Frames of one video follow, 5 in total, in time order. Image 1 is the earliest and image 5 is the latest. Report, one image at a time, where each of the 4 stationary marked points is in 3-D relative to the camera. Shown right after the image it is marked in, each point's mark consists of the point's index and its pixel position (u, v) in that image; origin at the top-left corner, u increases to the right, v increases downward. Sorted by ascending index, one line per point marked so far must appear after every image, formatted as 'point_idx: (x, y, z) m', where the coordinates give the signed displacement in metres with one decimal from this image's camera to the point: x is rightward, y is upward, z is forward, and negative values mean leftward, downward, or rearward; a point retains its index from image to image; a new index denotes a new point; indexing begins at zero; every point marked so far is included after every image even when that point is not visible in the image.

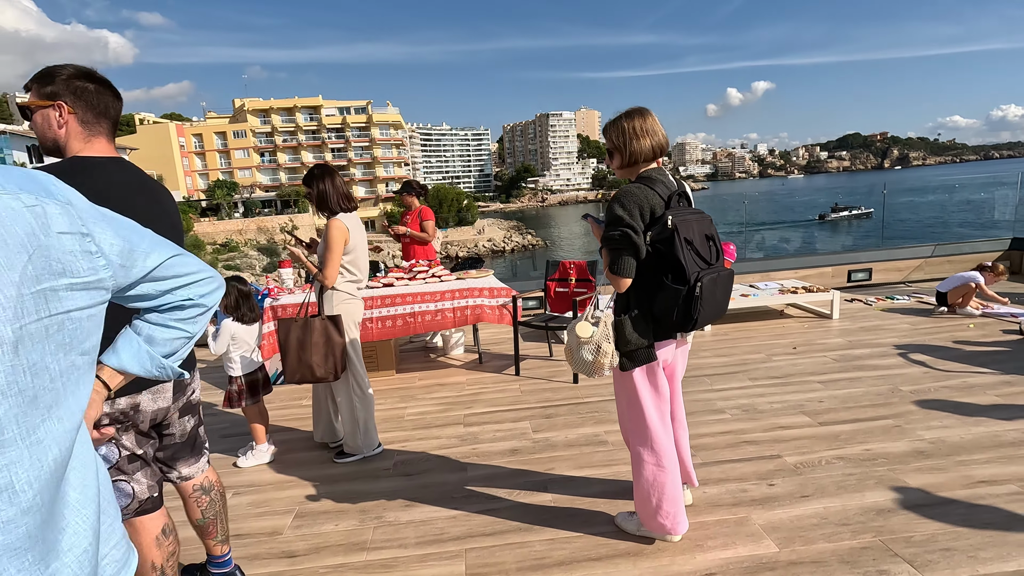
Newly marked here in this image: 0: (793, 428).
0: (+1.3, -0.7, +2.6) m
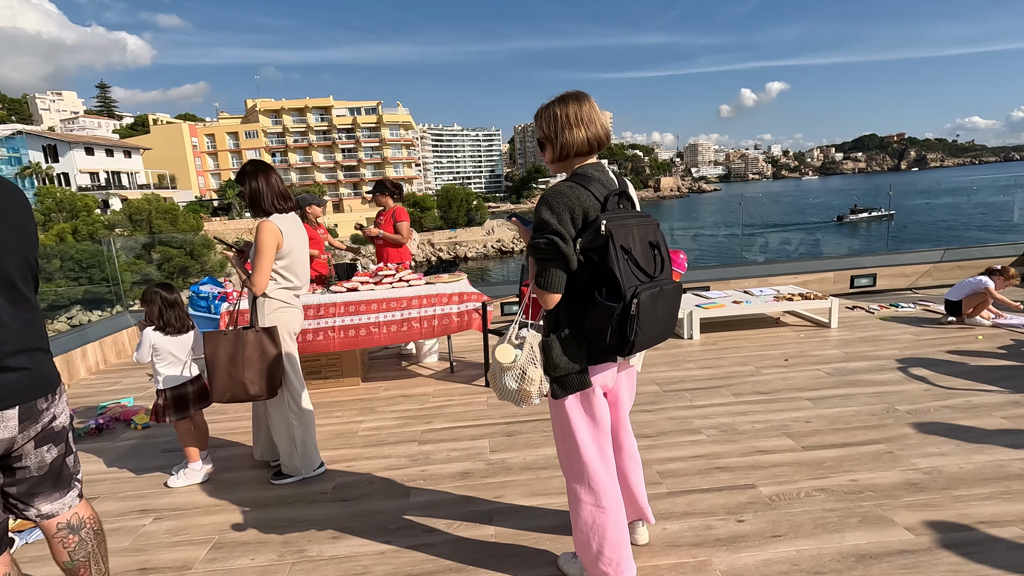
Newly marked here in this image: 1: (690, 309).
0: (+1.1, -0.7, +2.3) m
1: (+1.4, -0.2, +4.2) m
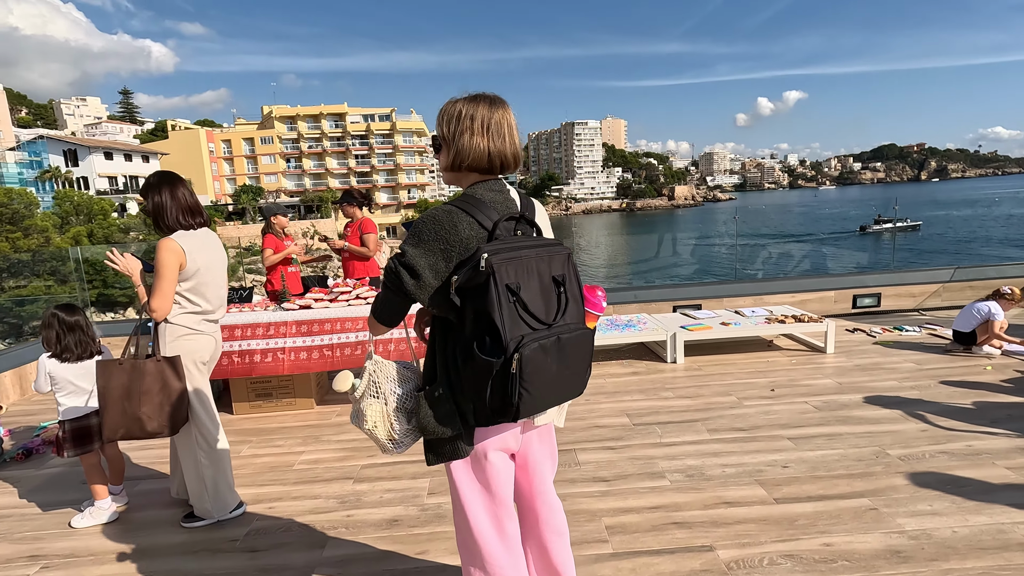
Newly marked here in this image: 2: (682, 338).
0: (+0.9, -0.8, +2.1) m
1: (+1.2, -0.3, +3.9) m
2: (+1.2, -0.4, +3.8) m
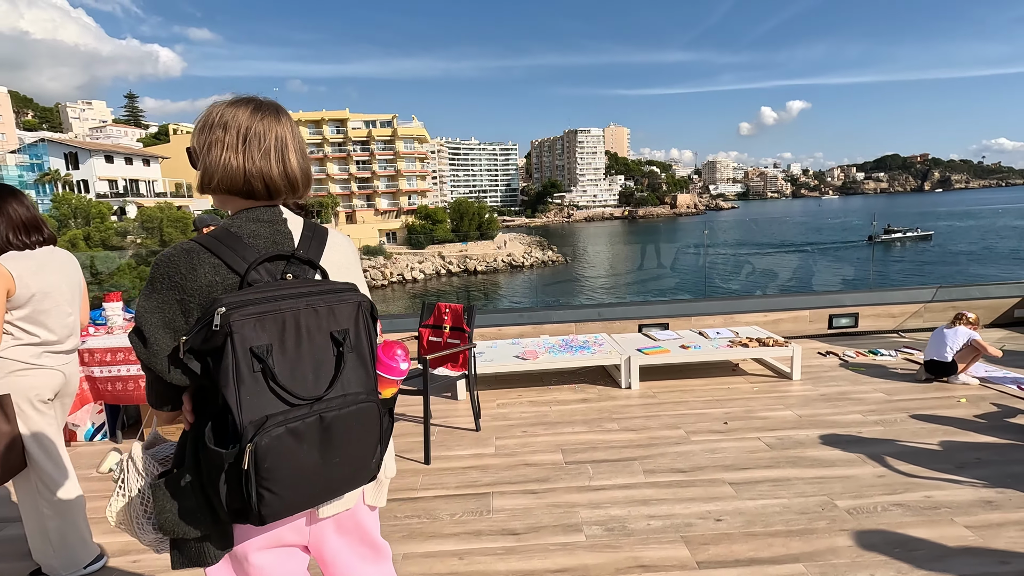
0: (+0.5, -1.0, +1.8) m
1: (+0.8, -0.4, +3.7) m
2: (+0.8, -0.5, +3.6) m
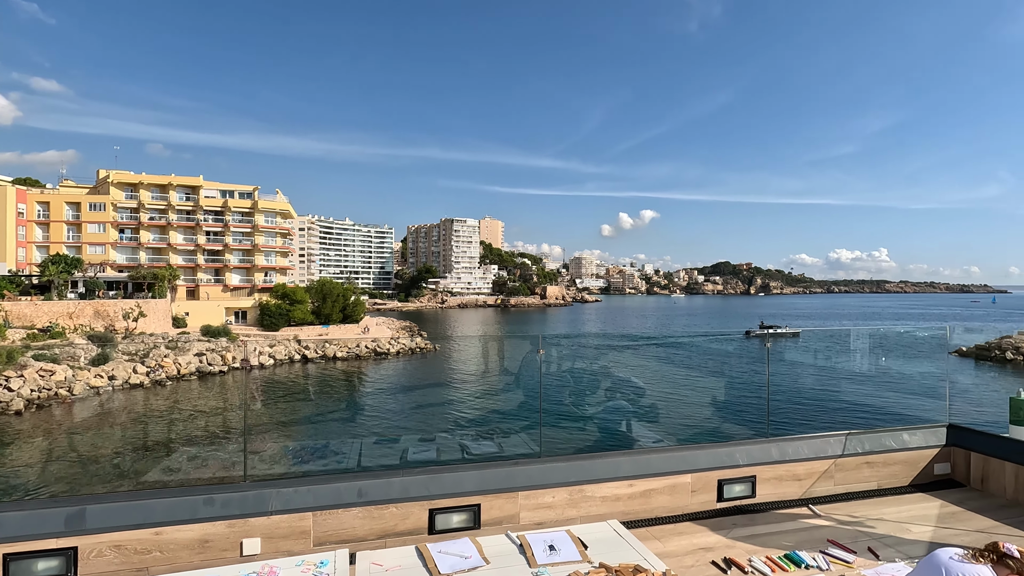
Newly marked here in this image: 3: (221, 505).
0: (-0.4, -1.3, -0.3) m
1: (-0.5, -1.1, +1.7) m
2: (-0.4, -1.1, +1.6) m
3: (-1.4, -1.0, +2.6) m
